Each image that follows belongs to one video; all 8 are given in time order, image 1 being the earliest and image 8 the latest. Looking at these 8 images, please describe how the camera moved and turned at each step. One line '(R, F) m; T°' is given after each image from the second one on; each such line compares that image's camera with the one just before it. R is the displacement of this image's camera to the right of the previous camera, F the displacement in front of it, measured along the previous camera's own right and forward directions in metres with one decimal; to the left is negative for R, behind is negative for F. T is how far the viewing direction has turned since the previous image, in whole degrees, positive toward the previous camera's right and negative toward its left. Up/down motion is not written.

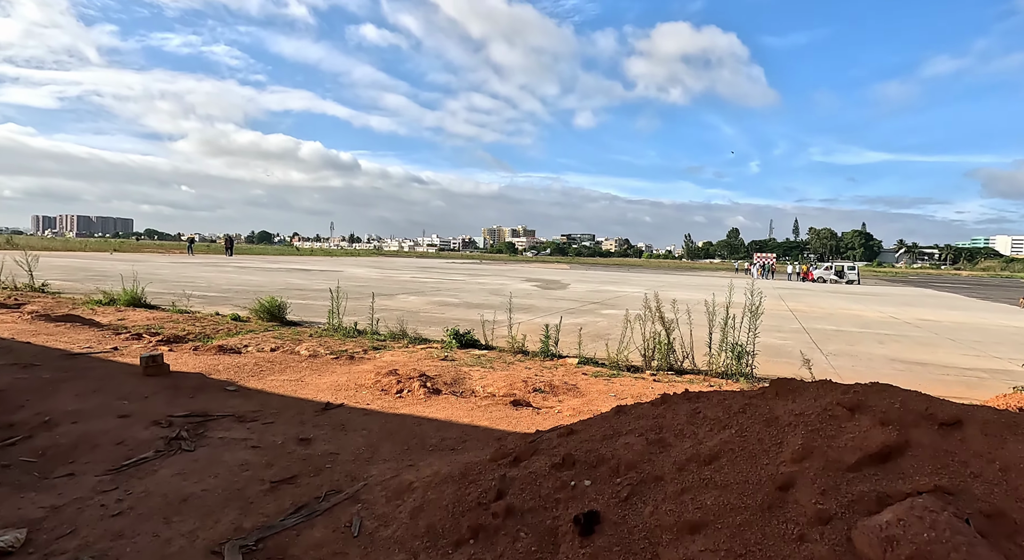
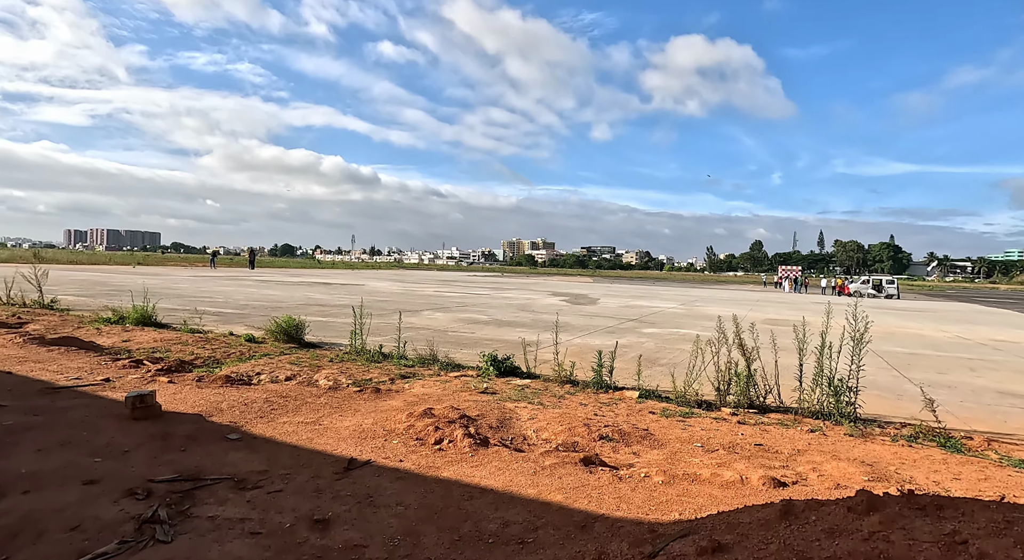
(-0.4, +1.1) m; -2°
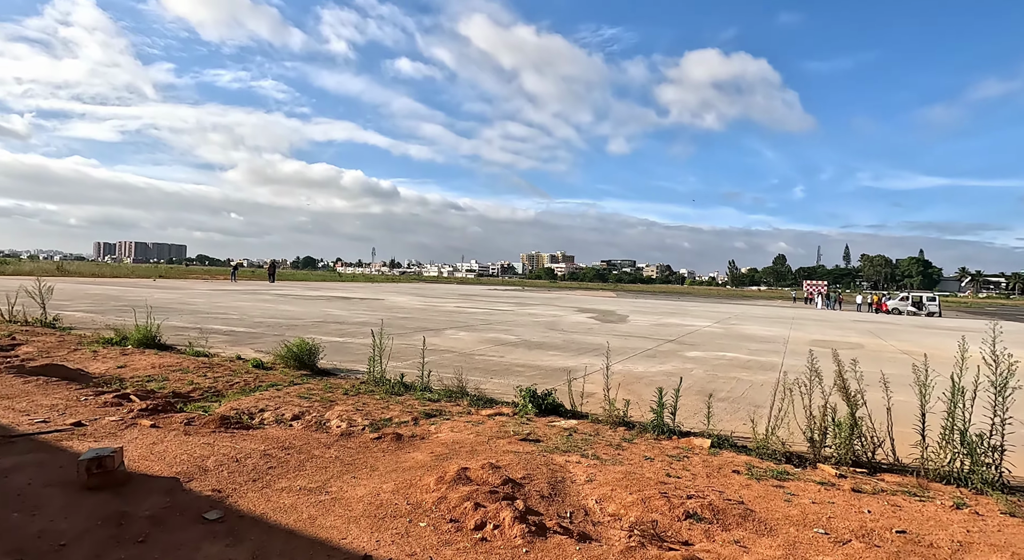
(-0.3, +1.1) m; -2°
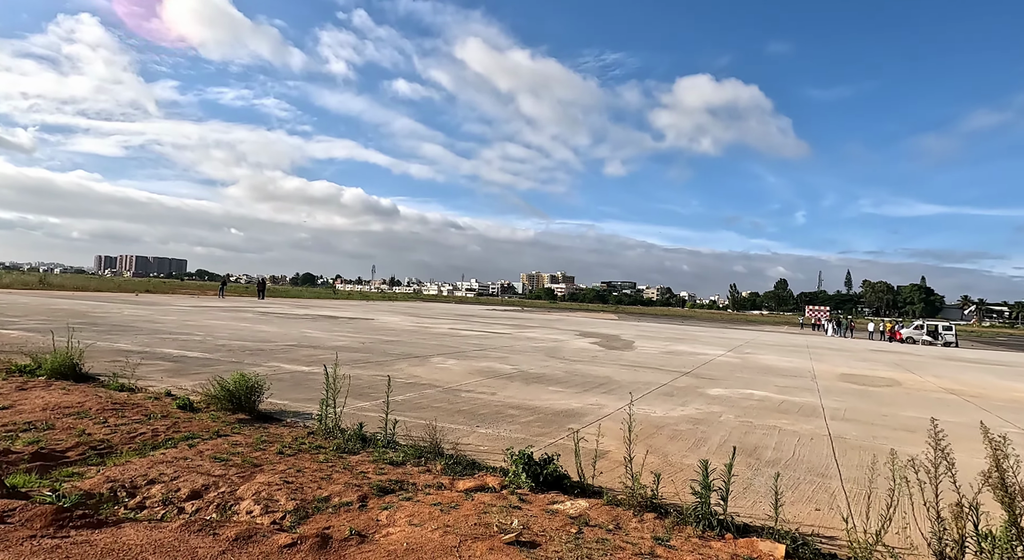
(+0.1, +1.8) m; 0°
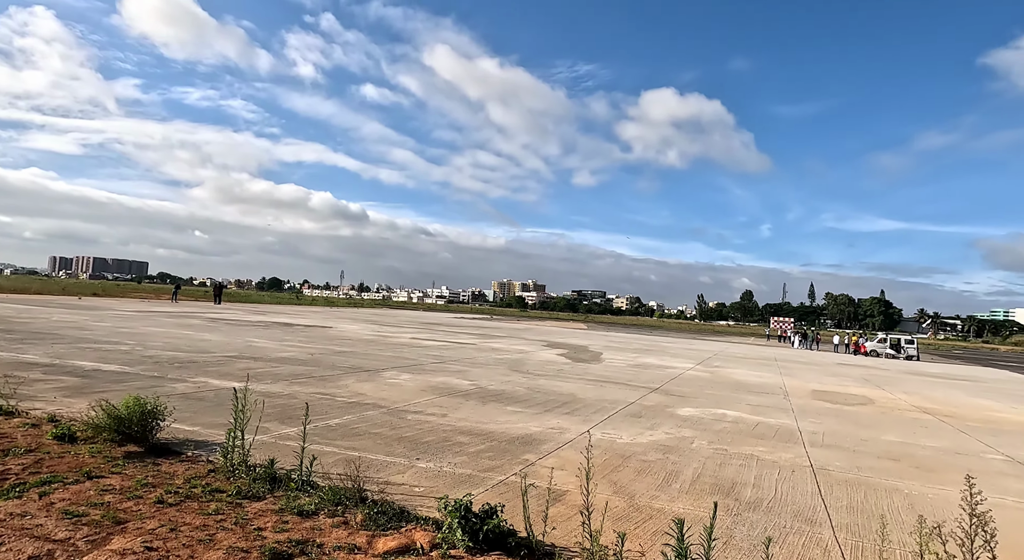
(+0.3, +0.9) m; +3°
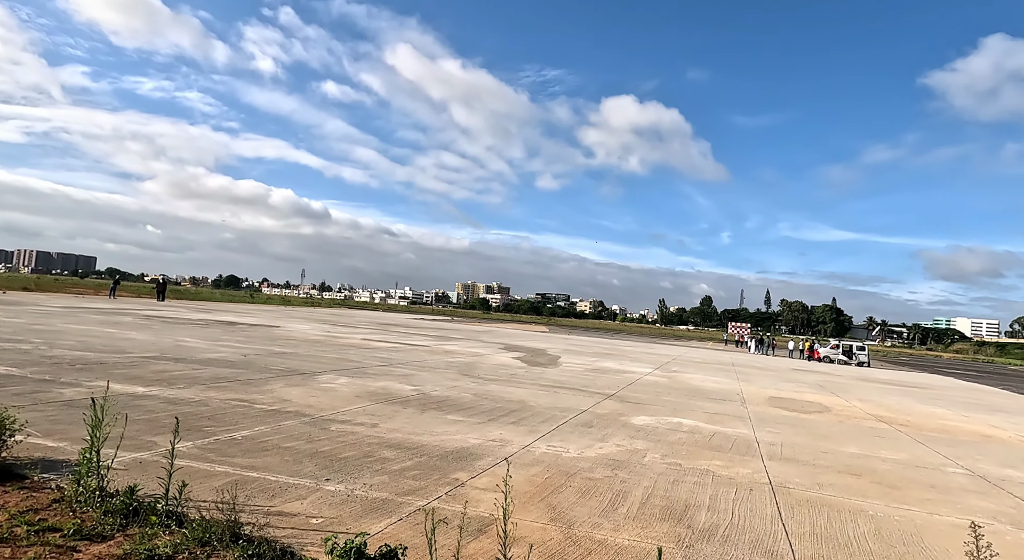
(+0.3, +0.8) m; +4°
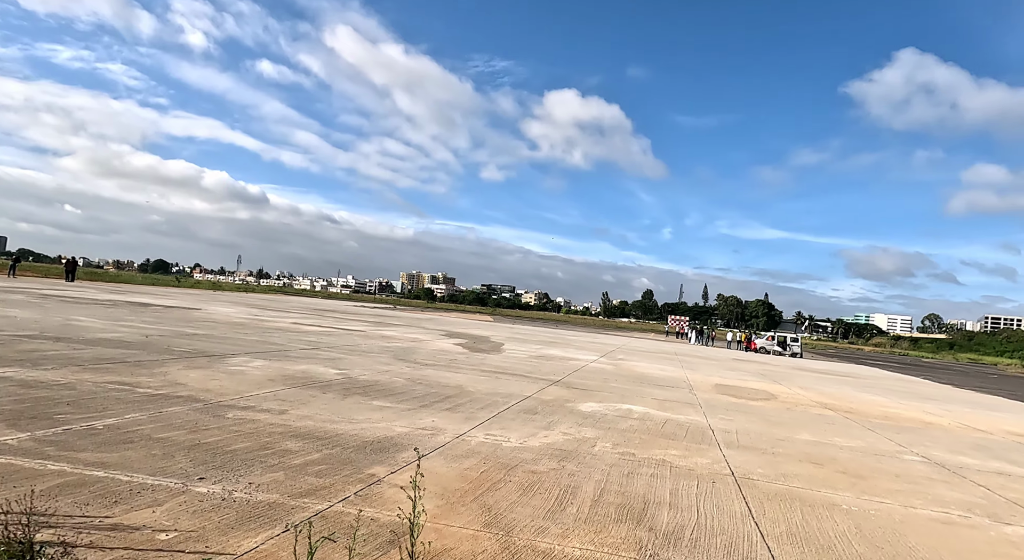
(+0.1, +1.0) m; +5°
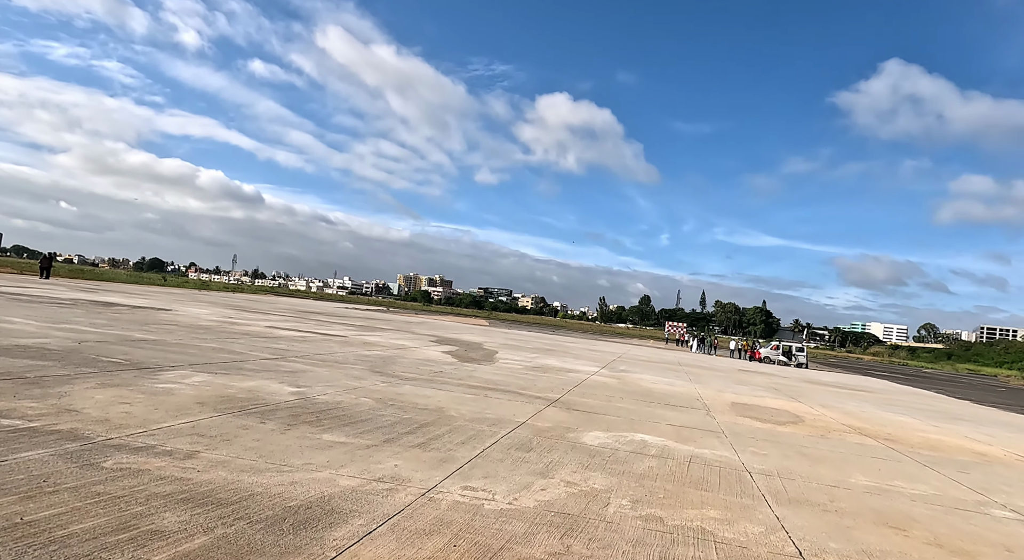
(+0.1, +1.7) m; 0°
